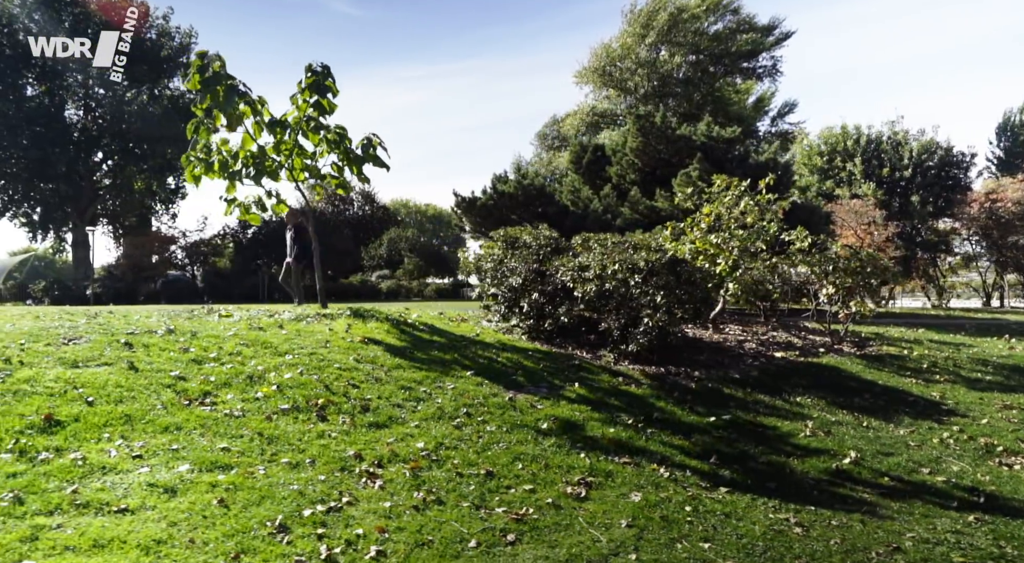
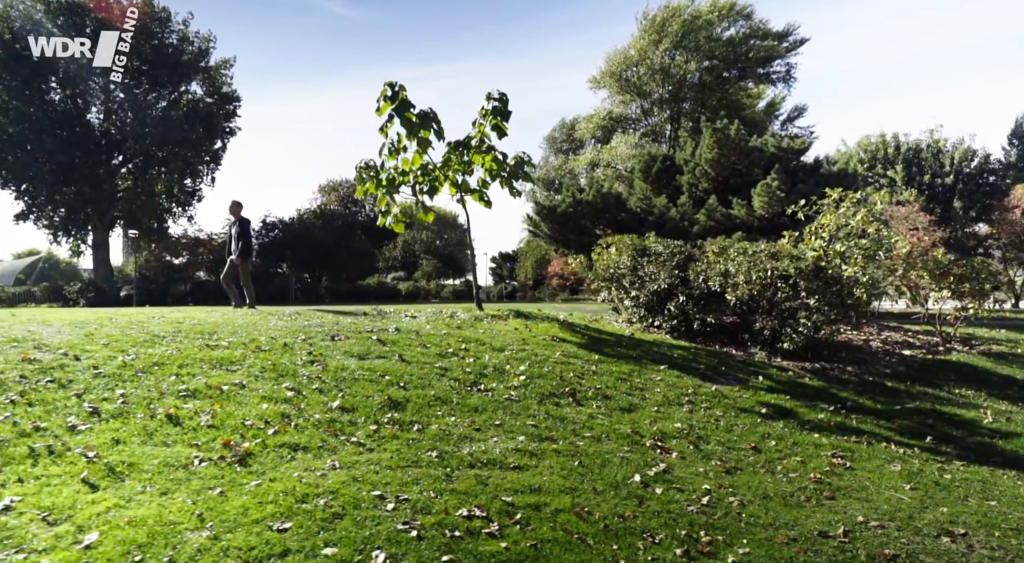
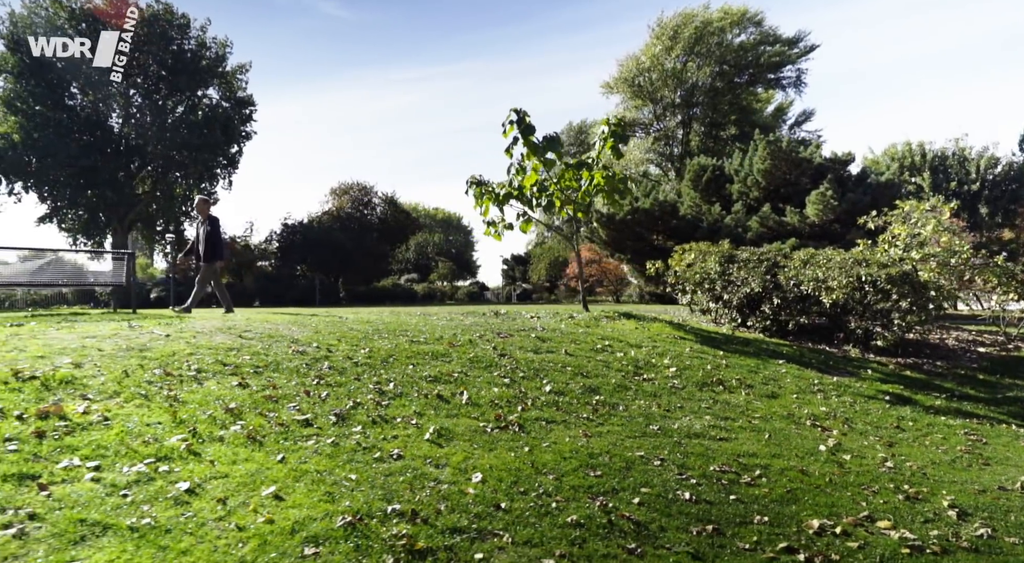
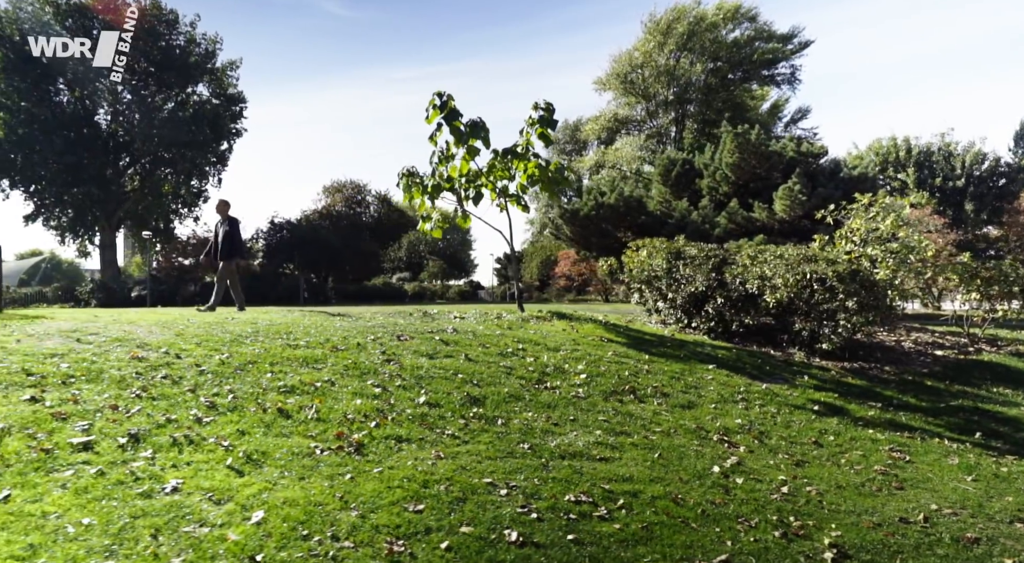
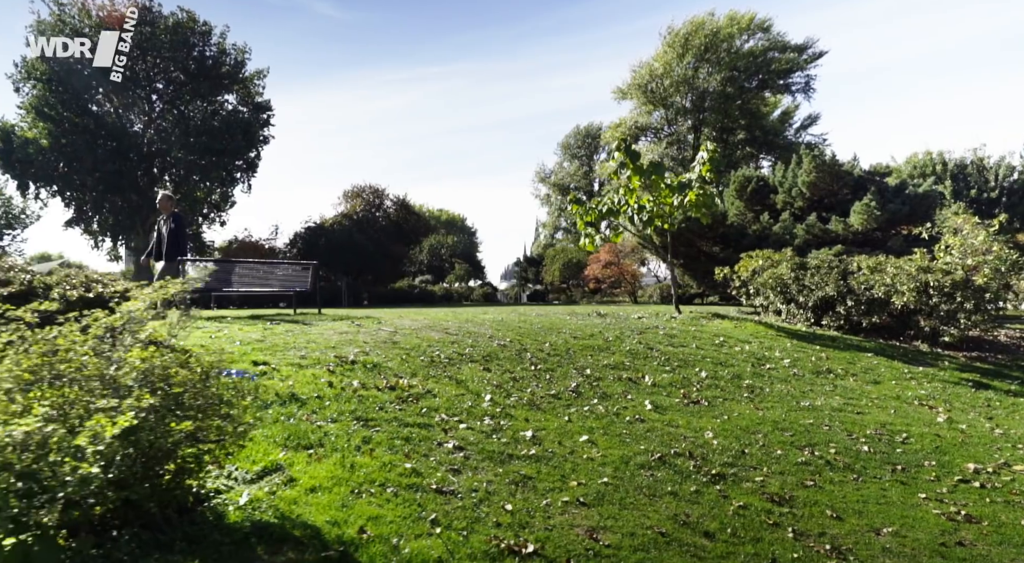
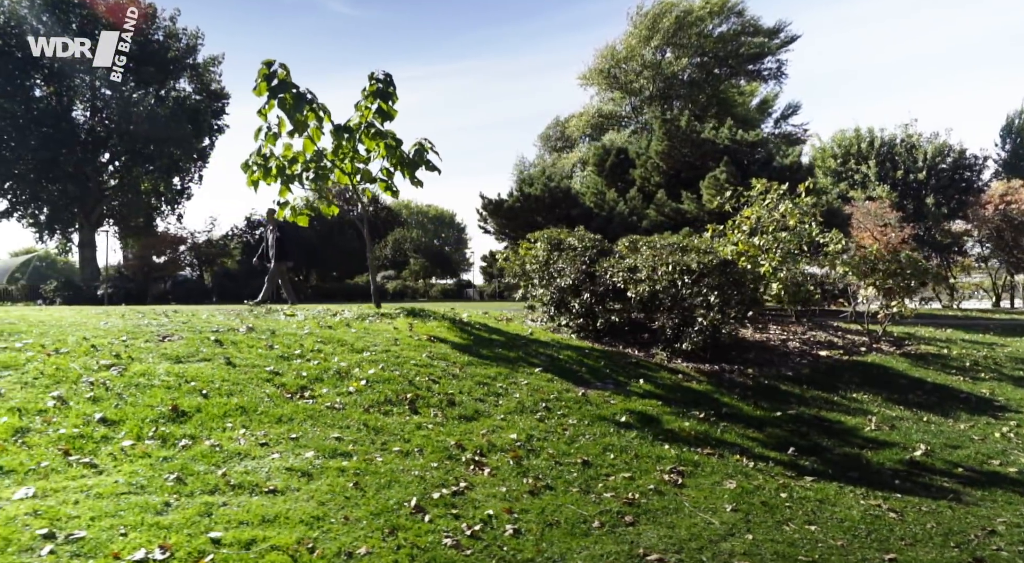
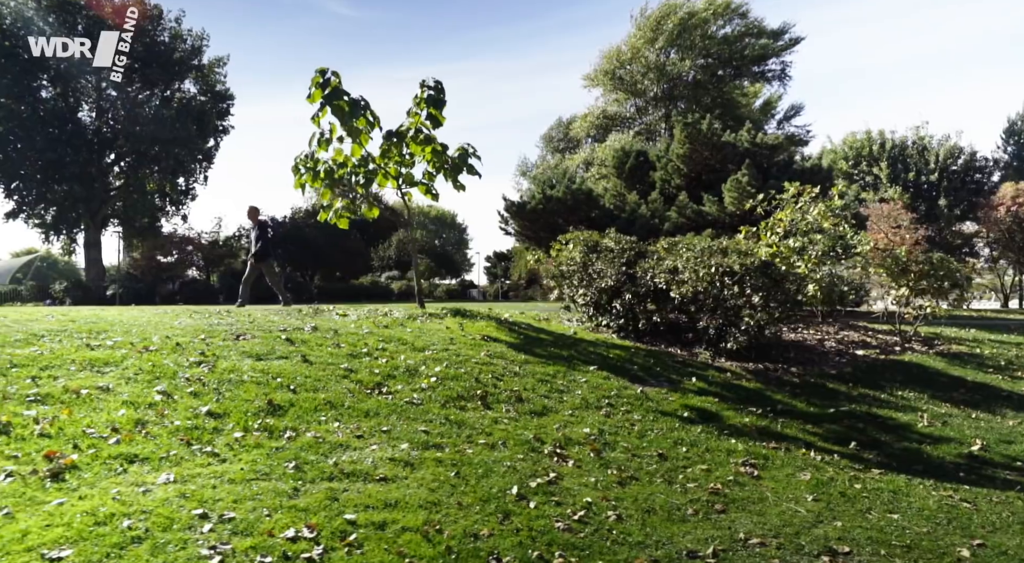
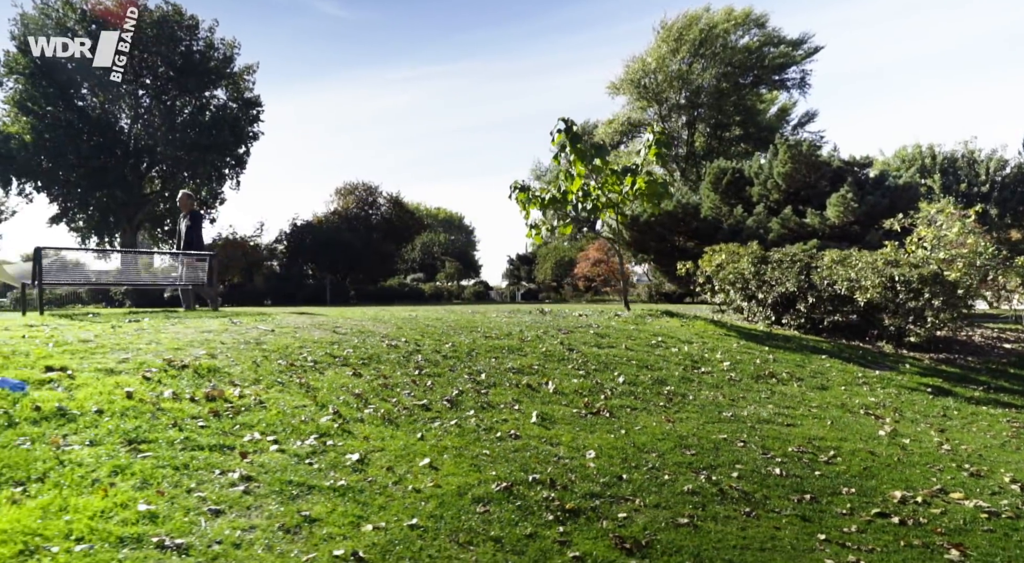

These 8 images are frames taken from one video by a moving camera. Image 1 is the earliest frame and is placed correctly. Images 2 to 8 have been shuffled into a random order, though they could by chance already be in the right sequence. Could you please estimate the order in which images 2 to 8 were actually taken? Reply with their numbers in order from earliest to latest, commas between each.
6, 7, 2, 4, 3, 8, 5
